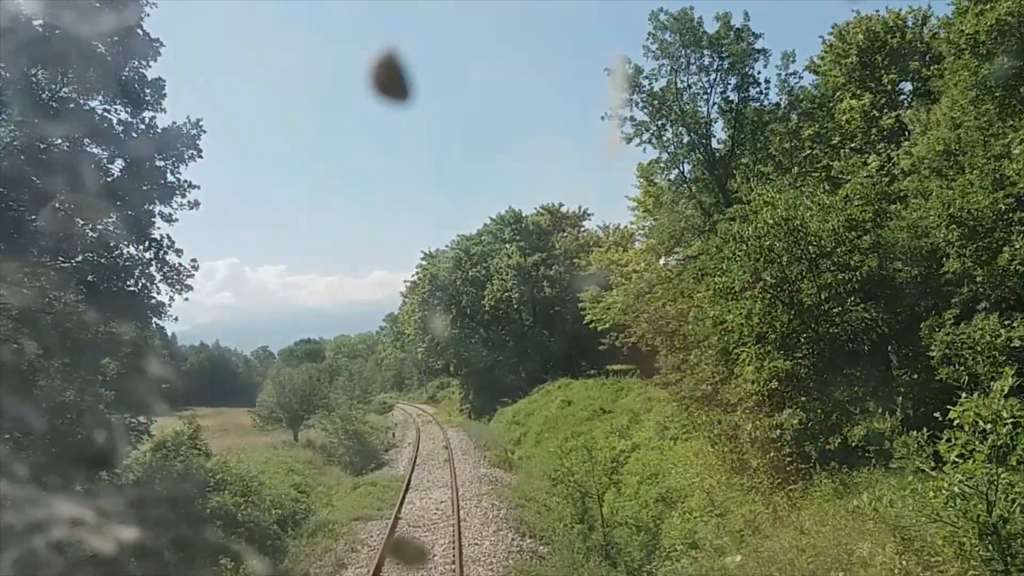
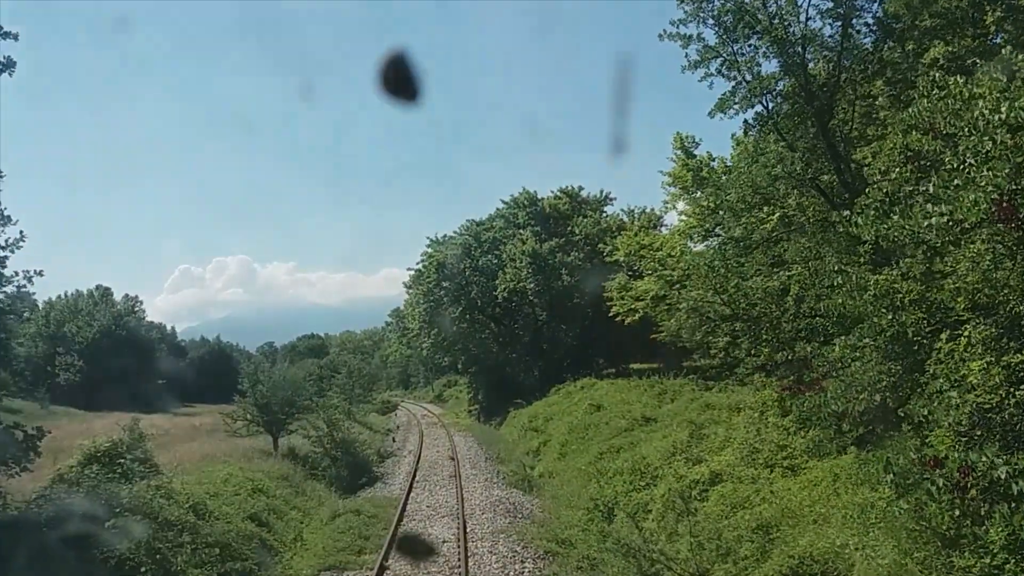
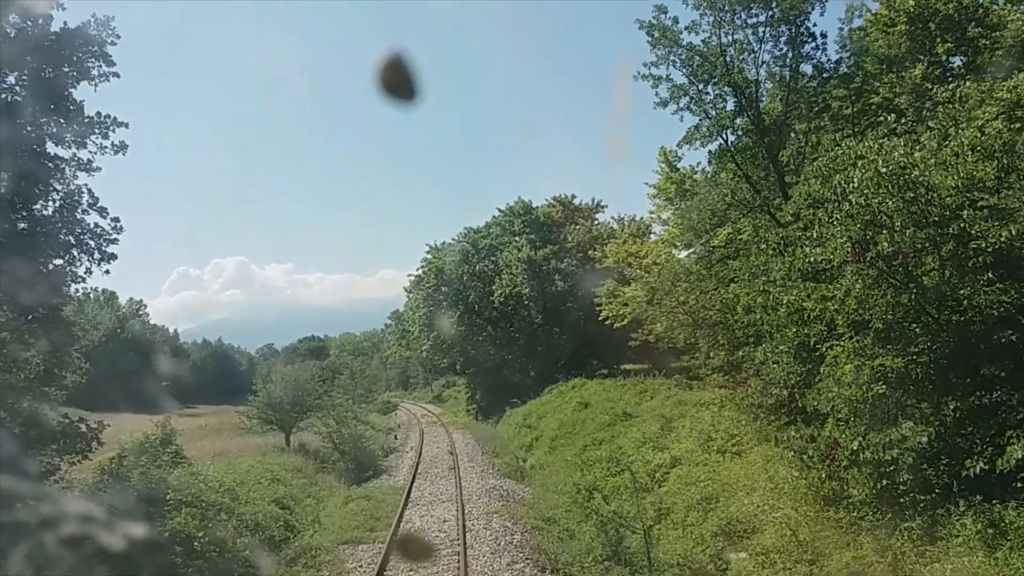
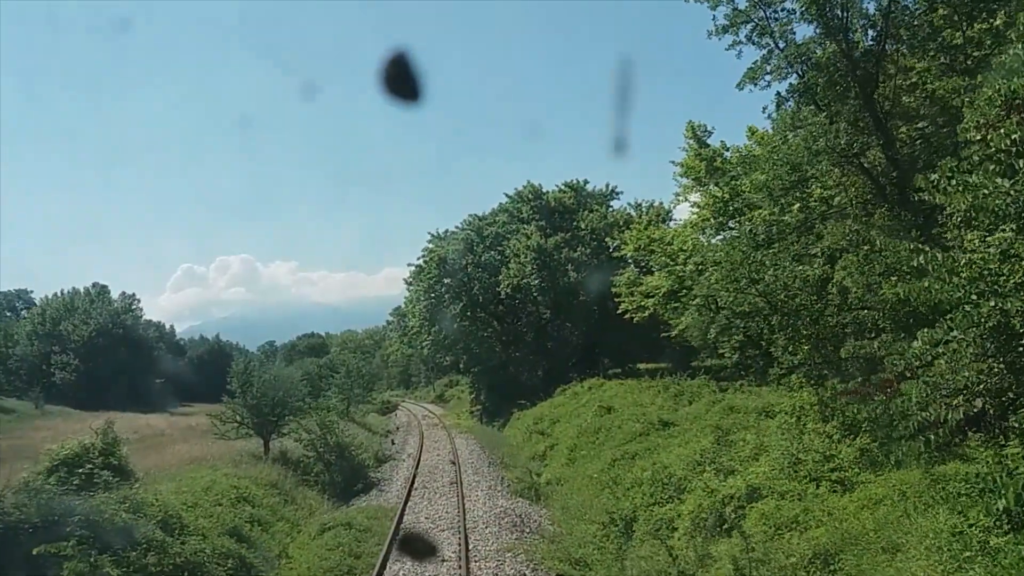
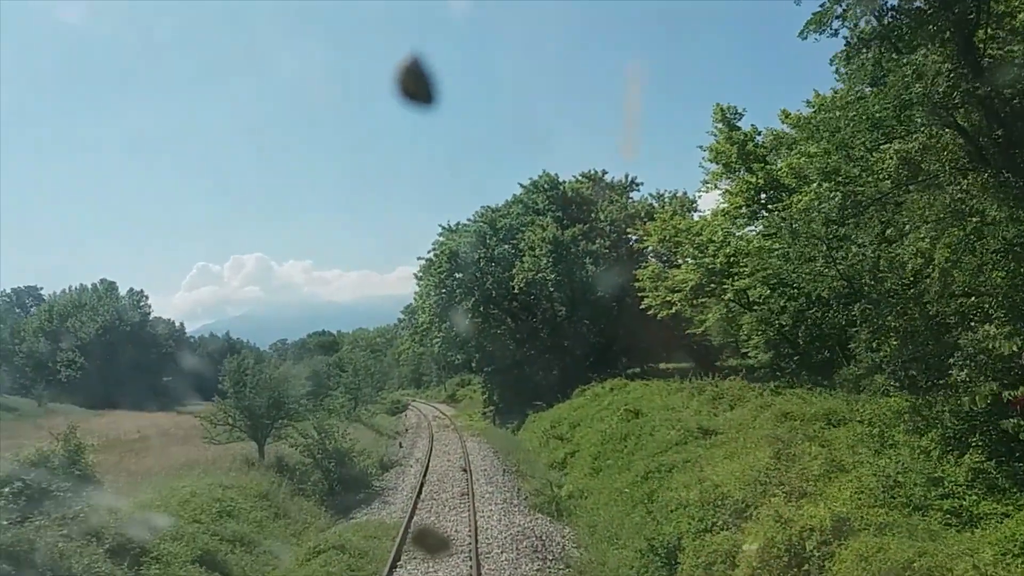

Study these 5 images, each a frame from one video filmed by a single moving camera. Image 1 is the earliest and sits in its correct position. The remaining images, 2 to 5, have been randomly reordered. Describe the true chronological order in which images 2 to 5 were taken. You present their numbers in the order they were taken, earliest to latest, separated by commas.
3, 2, 4, 5
